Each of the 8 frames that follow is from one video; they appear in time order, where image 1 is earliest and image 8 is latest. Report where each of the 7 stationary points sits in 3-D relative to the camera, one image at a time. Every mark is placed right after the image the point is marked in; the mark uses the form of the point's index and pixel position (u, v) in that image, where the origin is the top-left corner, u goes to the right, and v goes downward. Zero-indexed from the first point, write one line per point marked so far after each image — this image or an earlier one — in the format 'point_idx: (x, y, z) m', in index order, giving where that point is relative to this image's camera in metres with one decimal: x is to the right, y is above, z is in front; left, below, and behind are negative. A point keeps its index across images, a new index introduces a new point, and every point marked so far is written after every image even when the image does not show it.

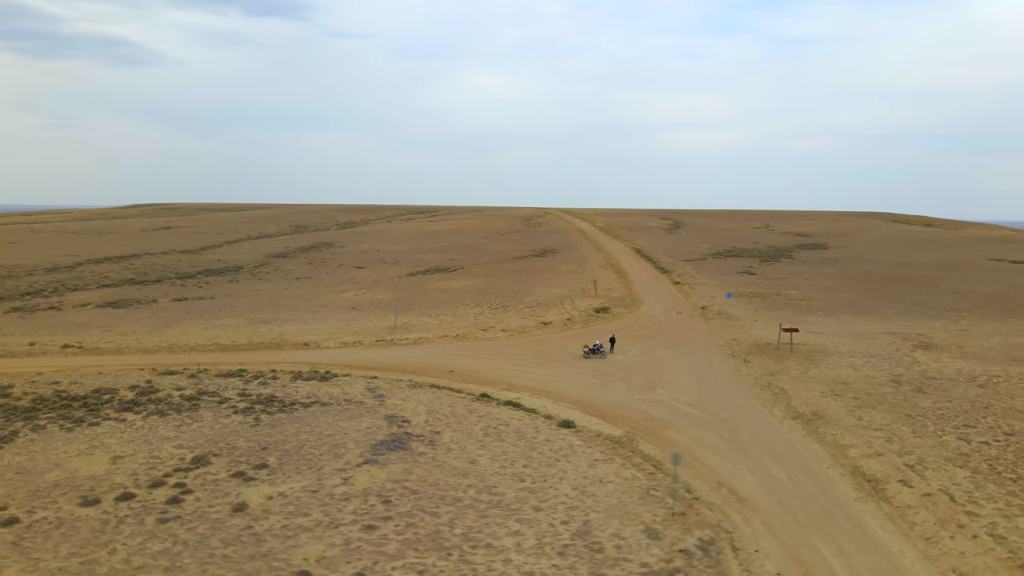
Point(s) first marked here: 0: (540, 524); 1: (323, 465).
0: (+0.4, -4.1, +12.8) m
1: (-4.1, -3.8, +15.9) m
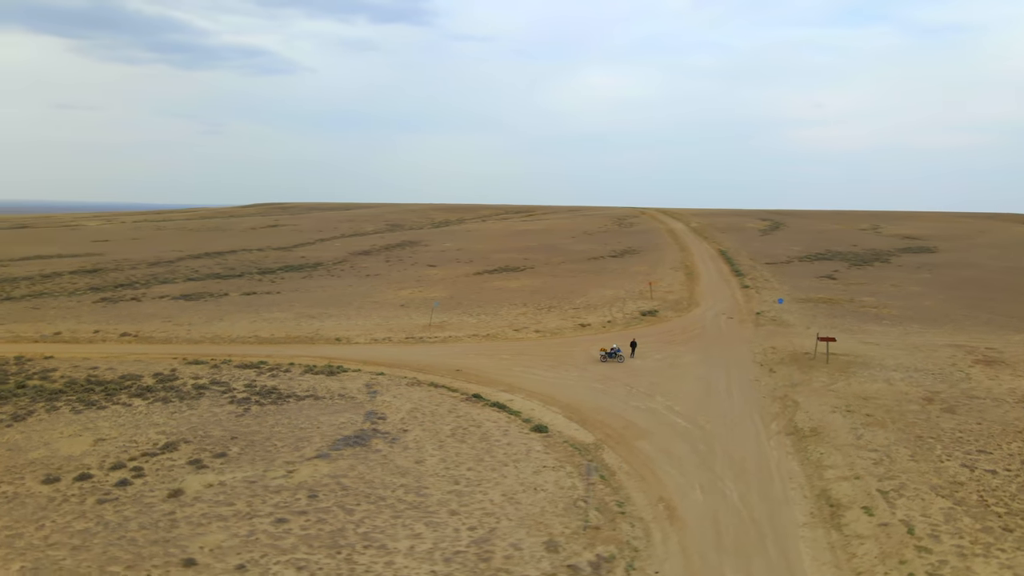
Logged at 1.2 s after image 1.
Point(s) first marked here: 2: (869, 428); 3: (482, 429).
0: (-1.2, -4.1, +12.6) m
1: (-5.2, -3.7, +16.3) m
2: (+8.8, -3.5, +18.4) m
3: (-0.8, -3.5, +18.4) m
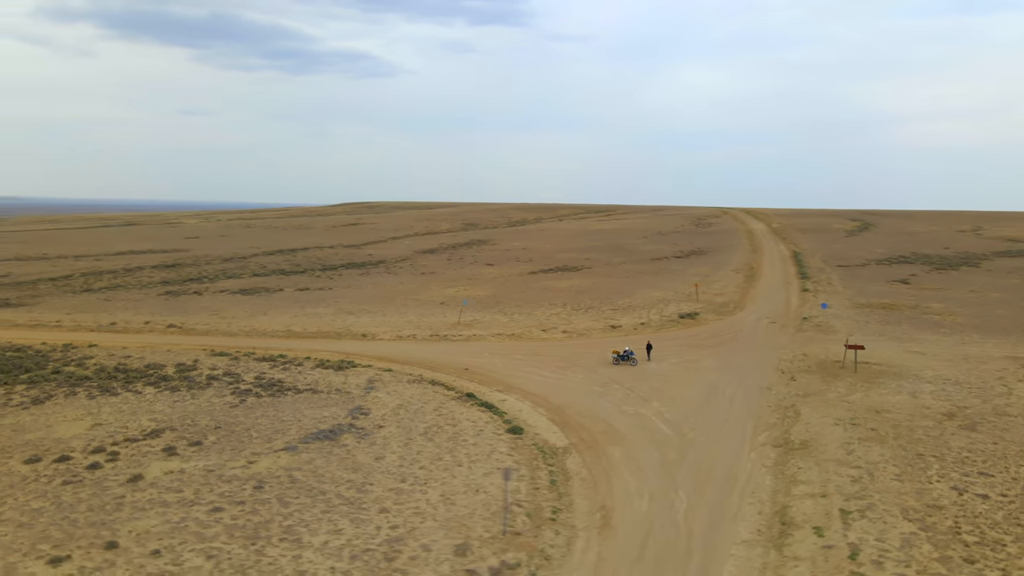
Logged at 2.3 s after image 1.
0: (-2.5, -4.0, +12.6) m
1: (-6.0, -3.6, +16.8) m
2: (+8.1, -3.6, +17.1) m
3: (-1.4, -3.5, +18.3) m
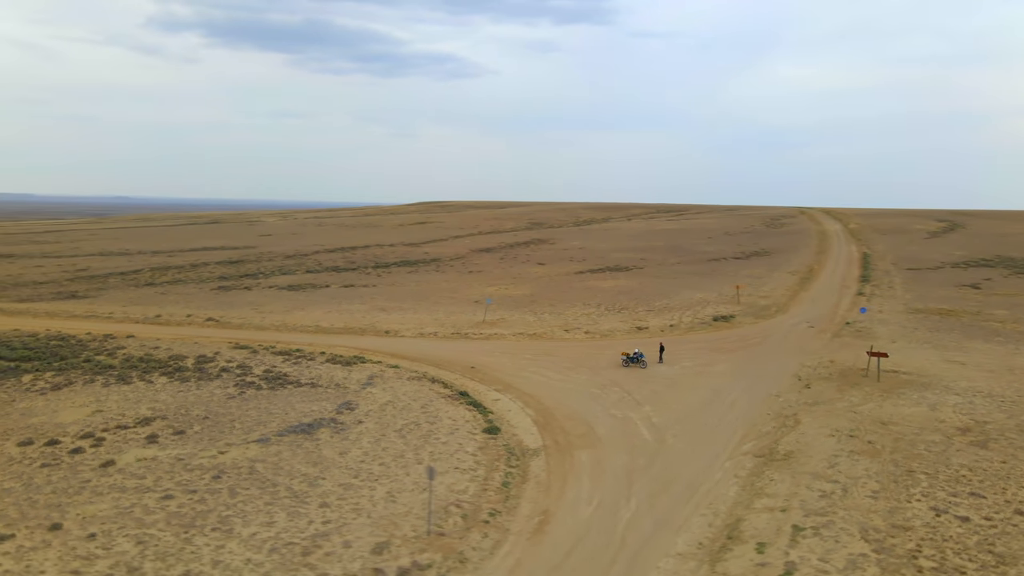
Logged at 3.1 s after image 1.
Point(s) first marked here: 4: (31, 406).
0: (-3.6, -4.0, +12.7) m
1: (-6.7, -3.5, +17.2) m
2: (+7.4, -3.7, +16.1) m
3: (-1.9, -3.4, +18.3) m
4: (-12.9, -3.2, +19.8) m
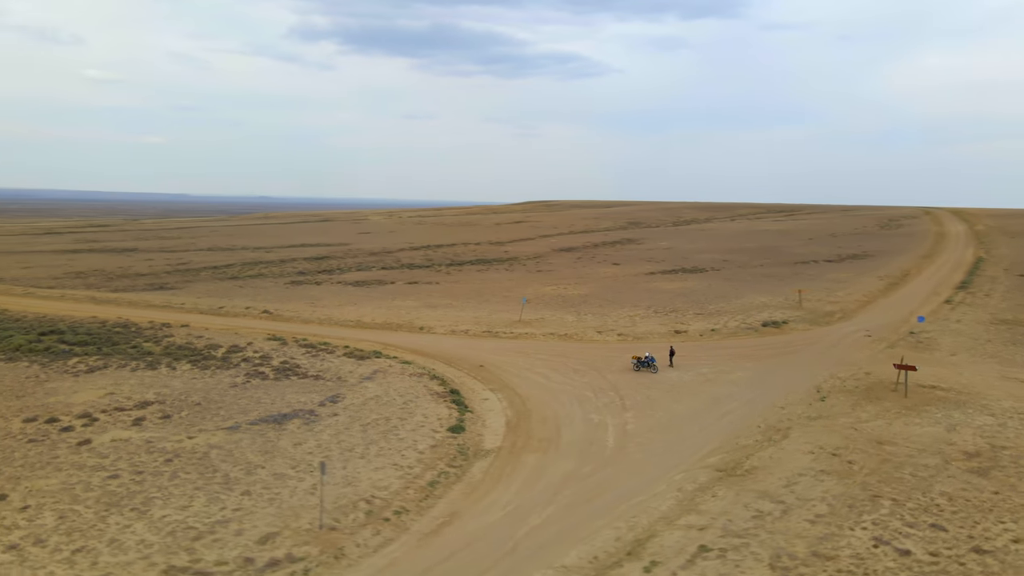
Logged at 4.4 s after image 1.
0: (-5.3, -3.9, +13.1) m
1: (-7.6, -3.3, +18.1) m
2: (+6.2, -3.8, +14.8) m
3: (-2.7, -3.3, +18.4) m
4: (-13.3, -2.9, +21.6) m
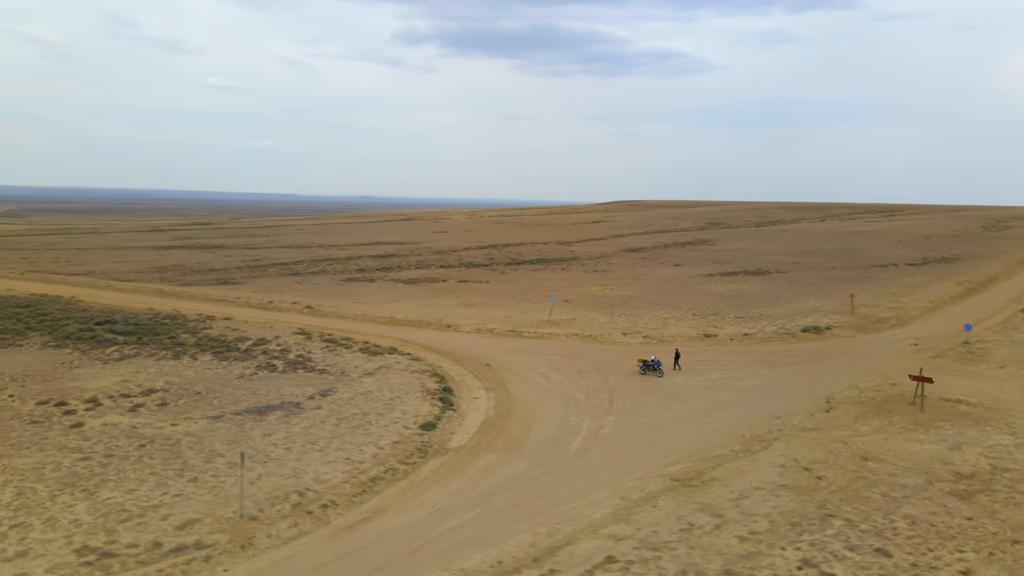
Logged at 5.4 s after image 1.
0: (-6.5, -3.7, +13.7) m
1: (-8.2, -3.2, +18.9) m
2: (+5.0, -3.8, +13.9) m
3: (-3.4, -3.3, +18.6) m
4: (-13.5, -2.7, +23.1) m
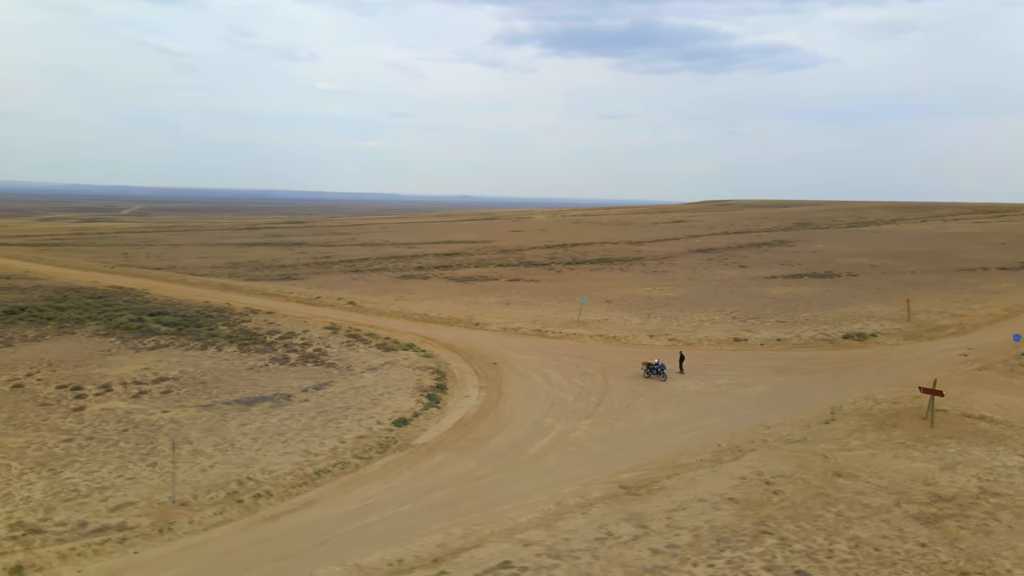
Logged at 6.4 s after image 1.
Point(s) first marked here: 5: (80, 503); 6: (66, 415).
0: (-7.7, -3.6, +14.4) m
1: (-8.7, -3.0, +19.8) m
2: (+3.8, -3.9, +13.2) m
3: (-3.9, -3.2, +18.9) m
4: (-13.4, -2.4, +24.7) m
5: (-7.5, -3.7, +12.9) m
6: (-11.1, -3.2, +18.4) m
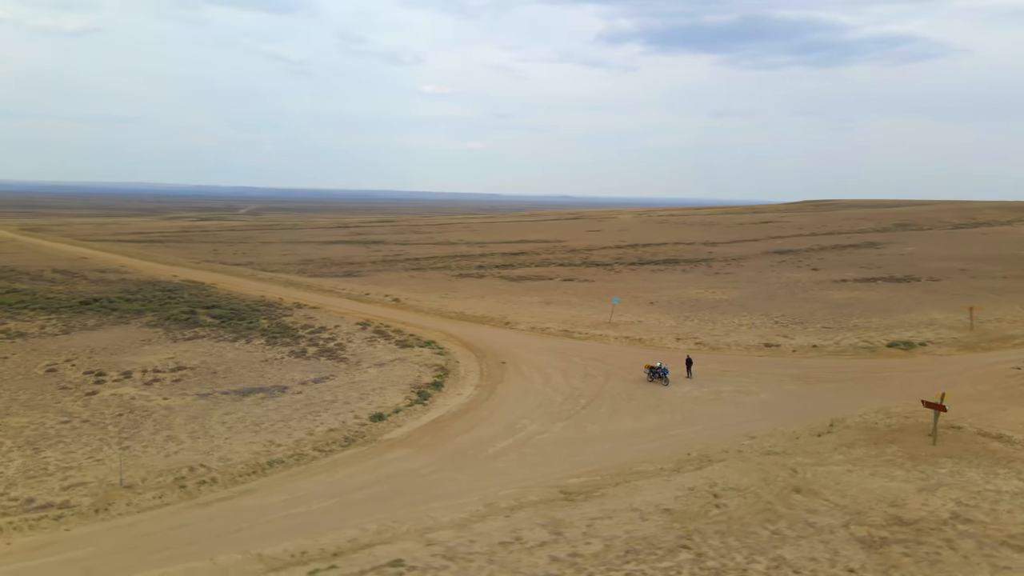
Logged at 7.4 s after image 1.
0: (-8.8, -3.5, +15.4) m
1: (-9.1, -2.8, +20.8) m
2: (+2.4, -3.9, +12.6) m
3: (-4.4, -3.1, +19.3) m
4: (-13.0, -2.2, +26.3) m
5: (-8.7, -3.6, +13.8) m
6: (-11.6, -3.0, +19.7) m
